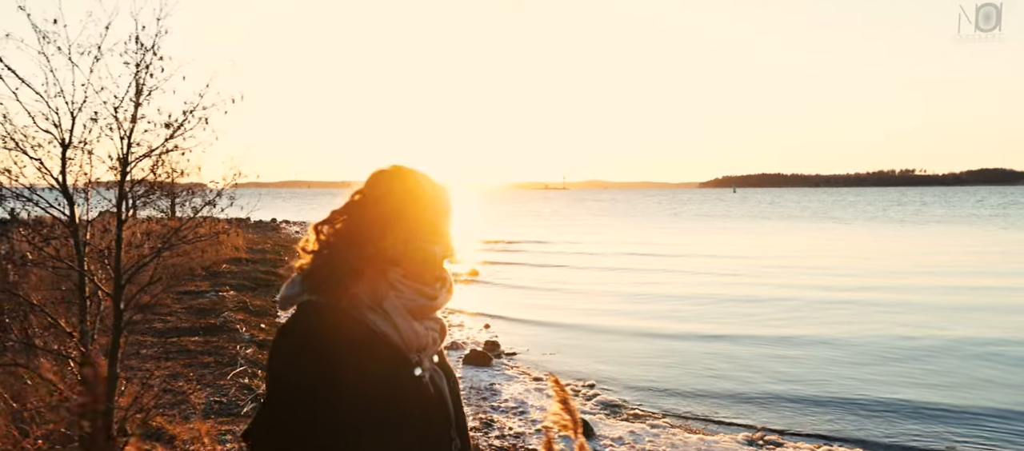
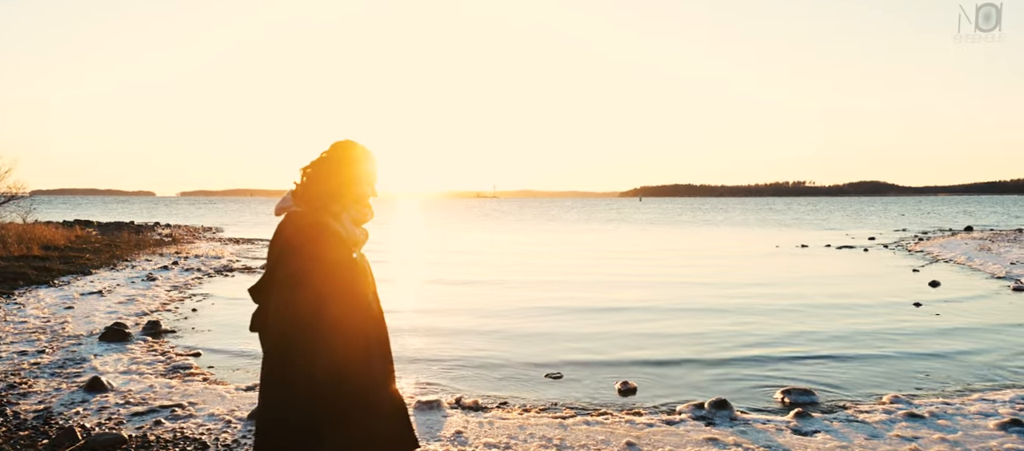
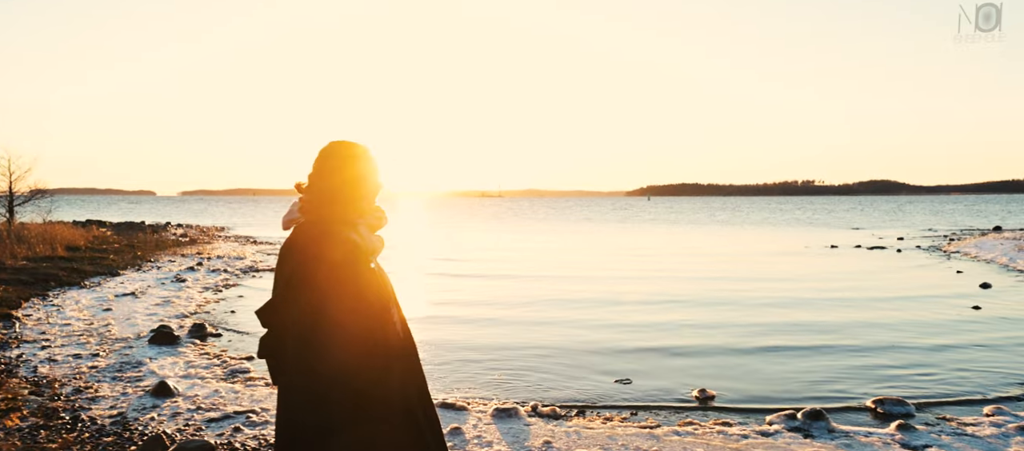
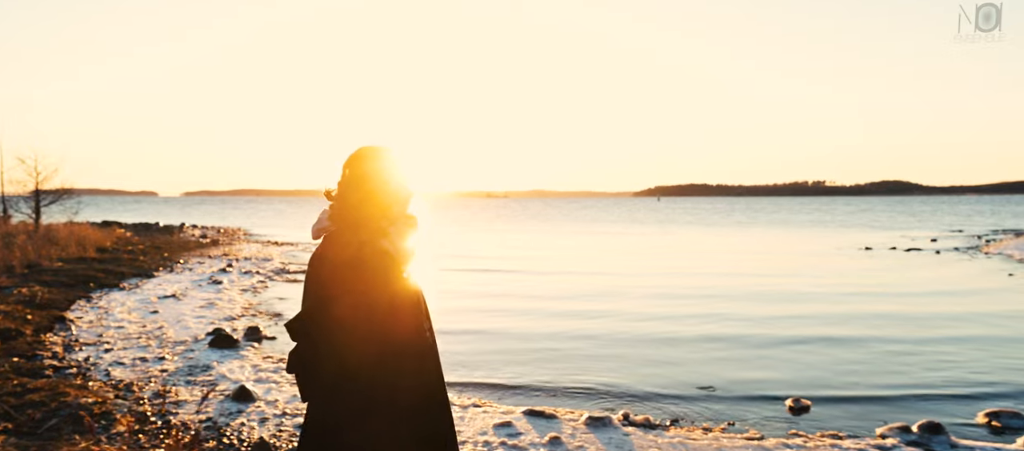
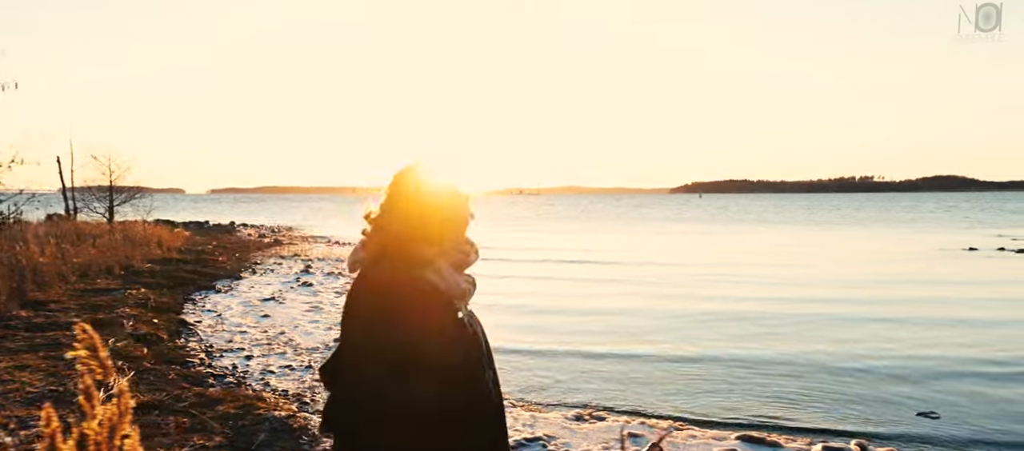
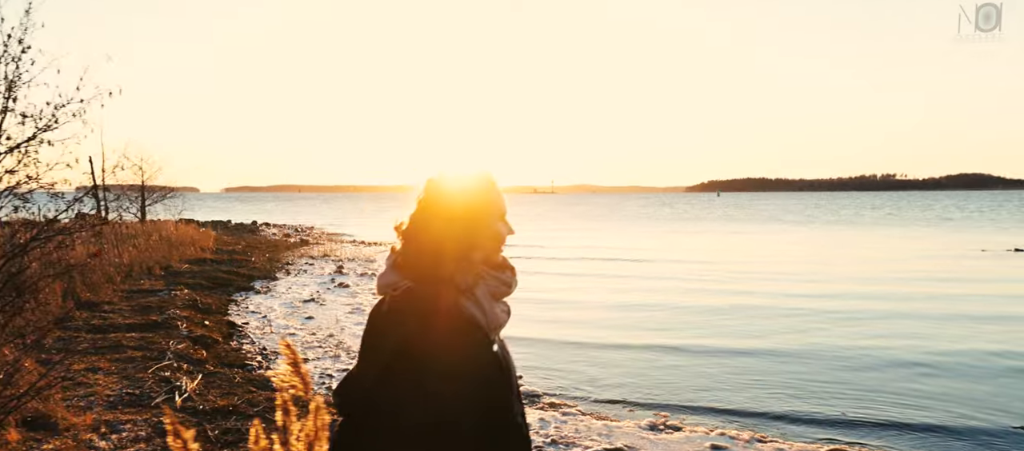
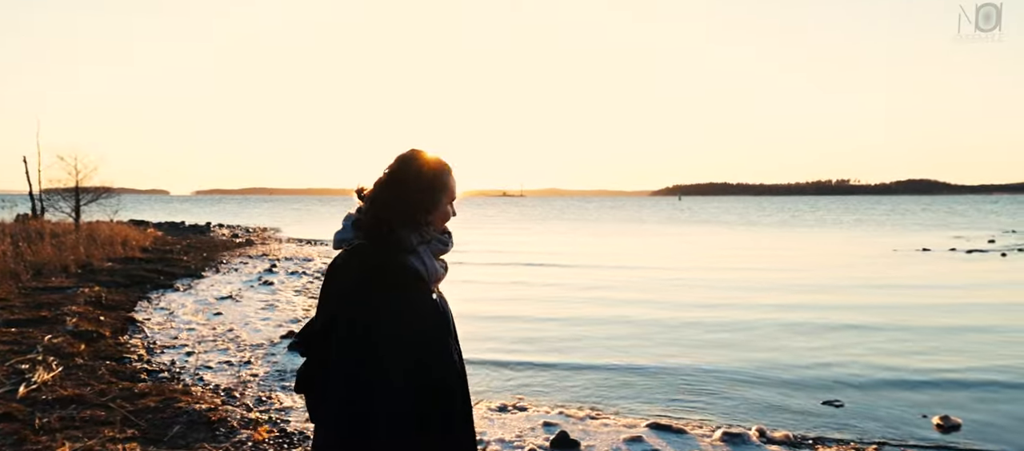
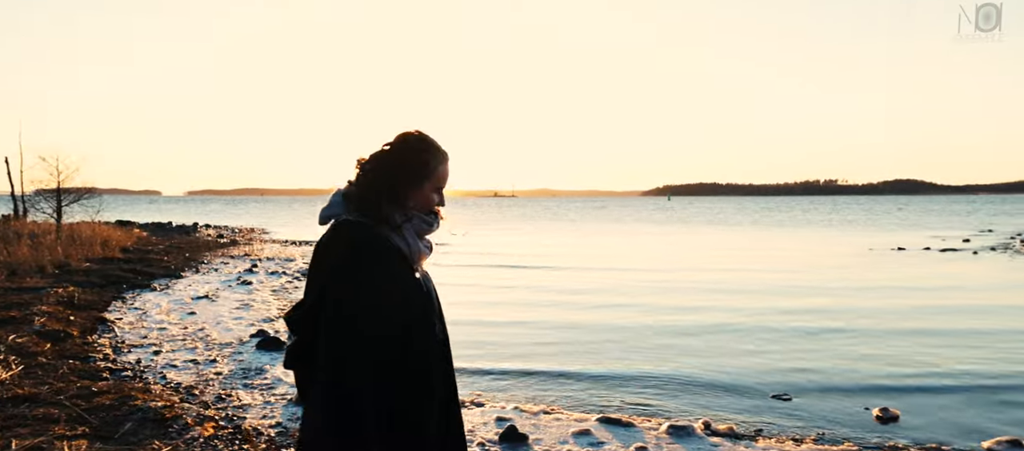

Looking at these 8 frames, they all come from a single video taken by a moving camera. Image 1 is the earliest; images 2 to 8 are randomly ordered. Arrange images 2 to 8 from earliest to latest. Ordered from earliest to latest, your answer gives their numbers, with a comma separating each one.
6, 5, 7, 8, 4, 3, 2
